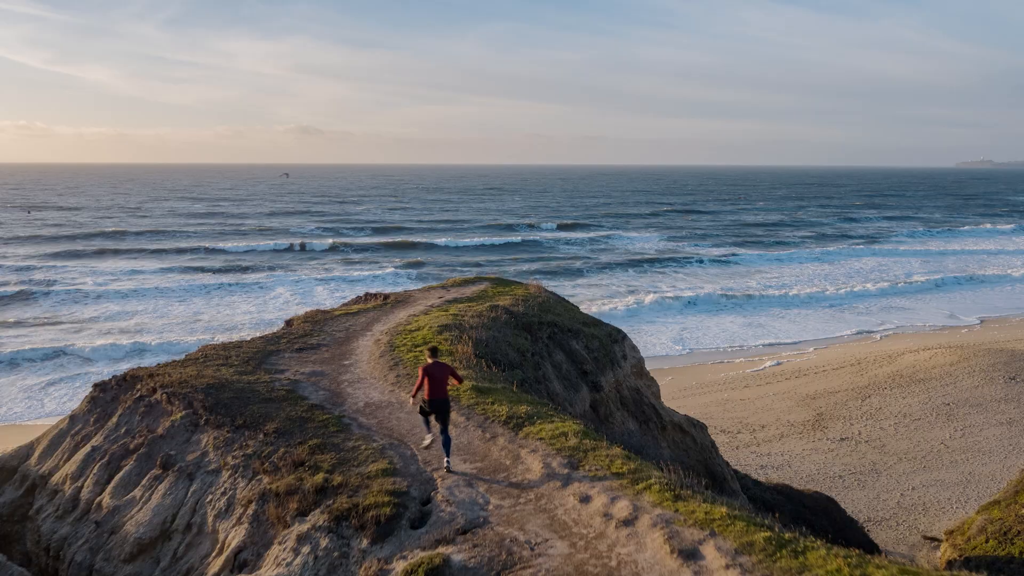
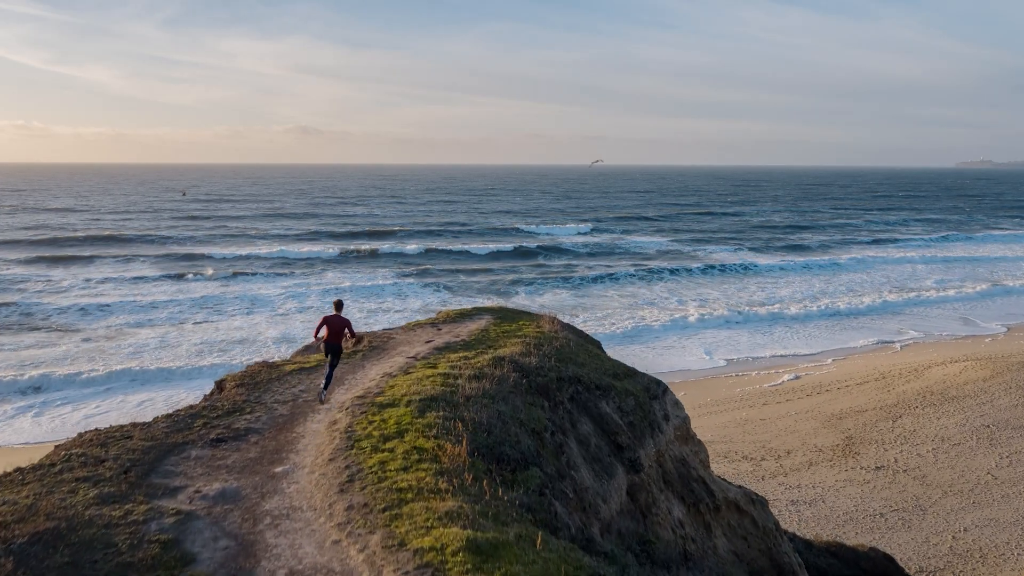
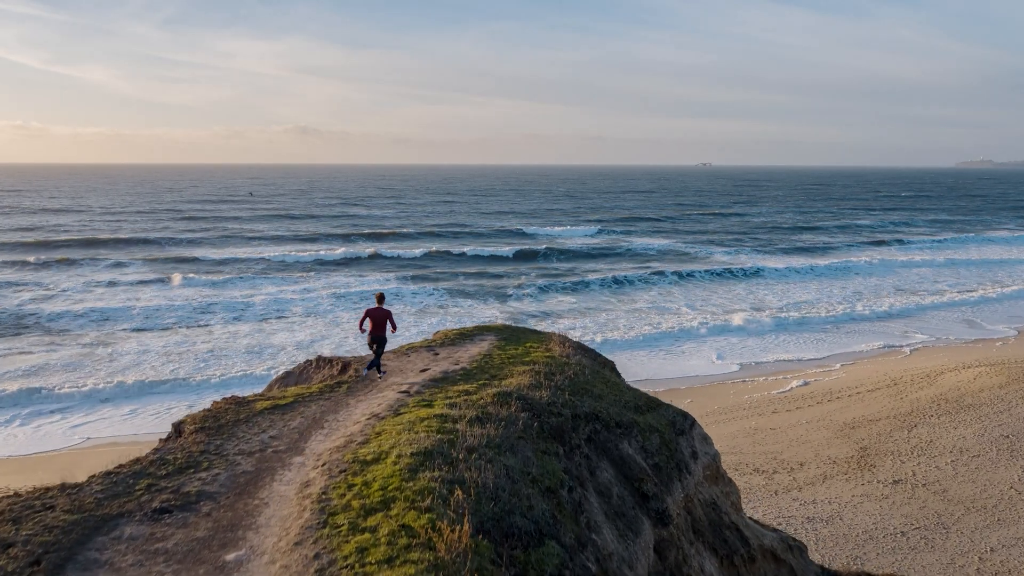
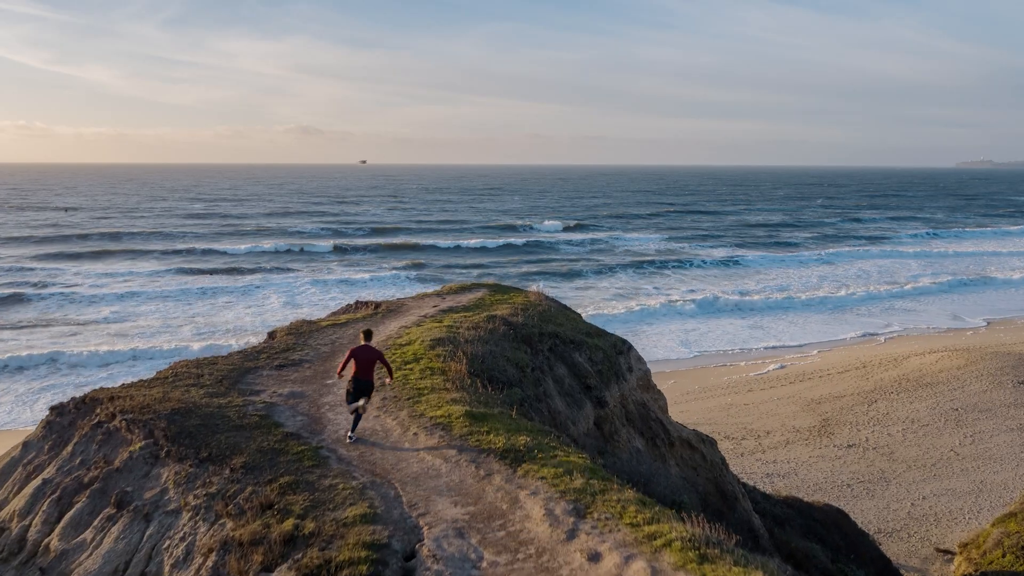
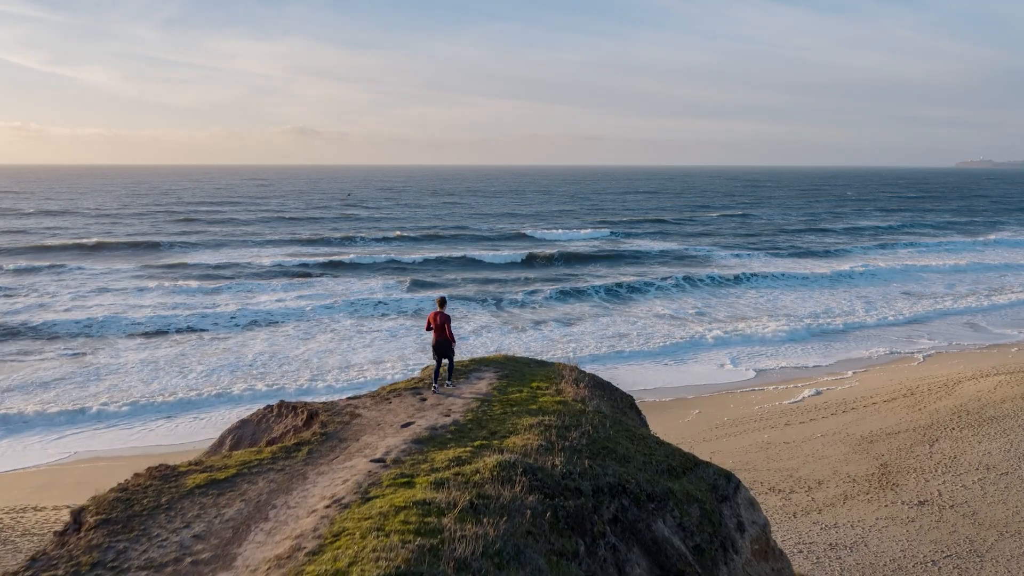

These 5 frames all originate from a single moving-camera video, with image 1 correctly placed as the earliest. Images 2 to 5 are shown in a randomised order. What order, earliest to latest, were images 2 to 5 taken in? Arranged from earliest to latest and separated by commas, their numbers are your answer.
4, 2, 3, 5
